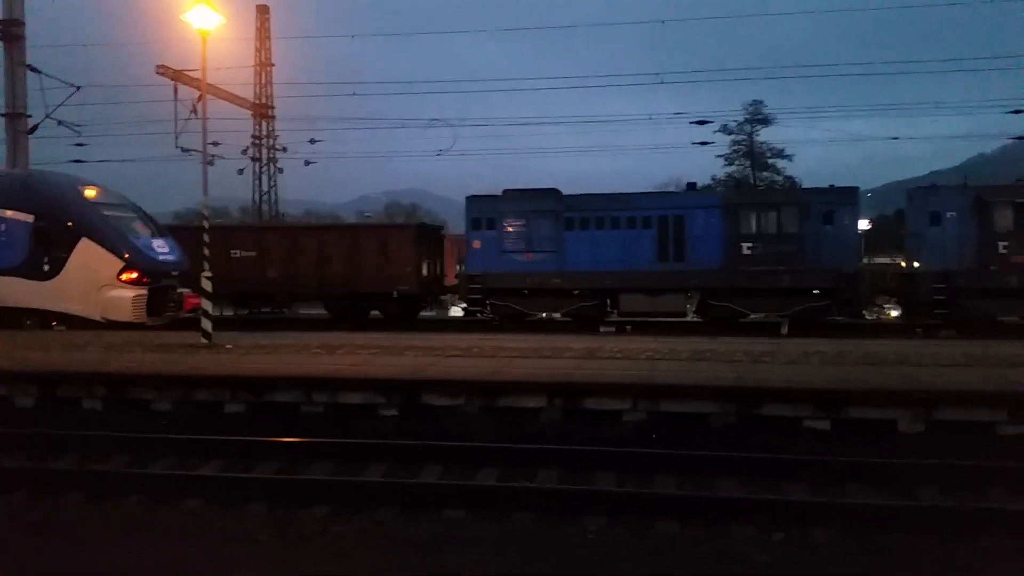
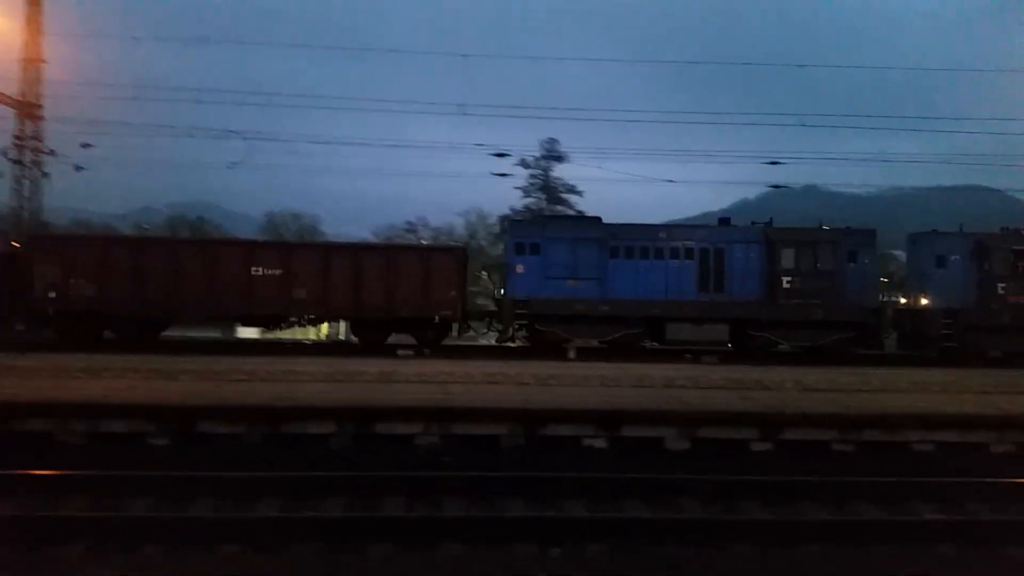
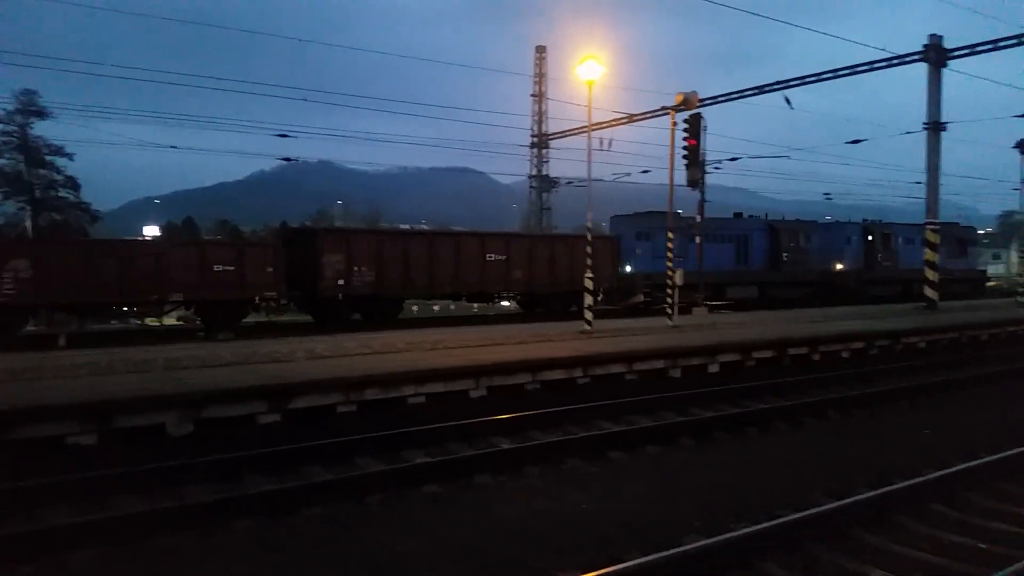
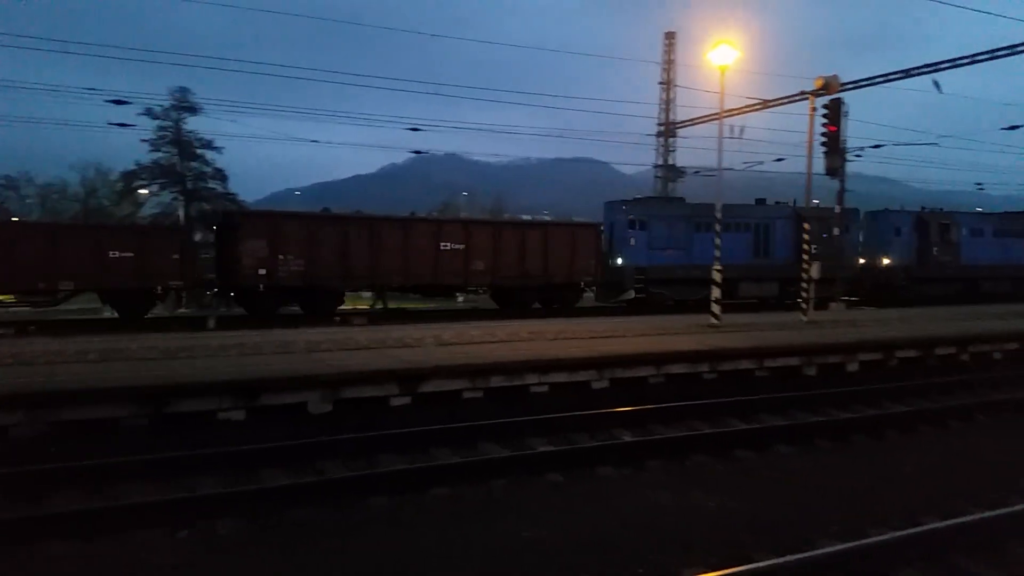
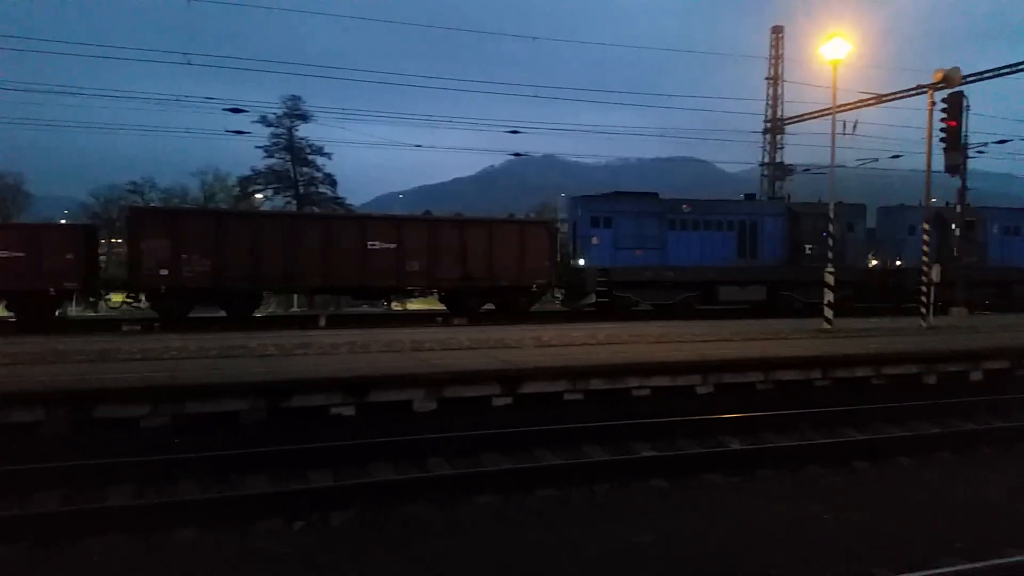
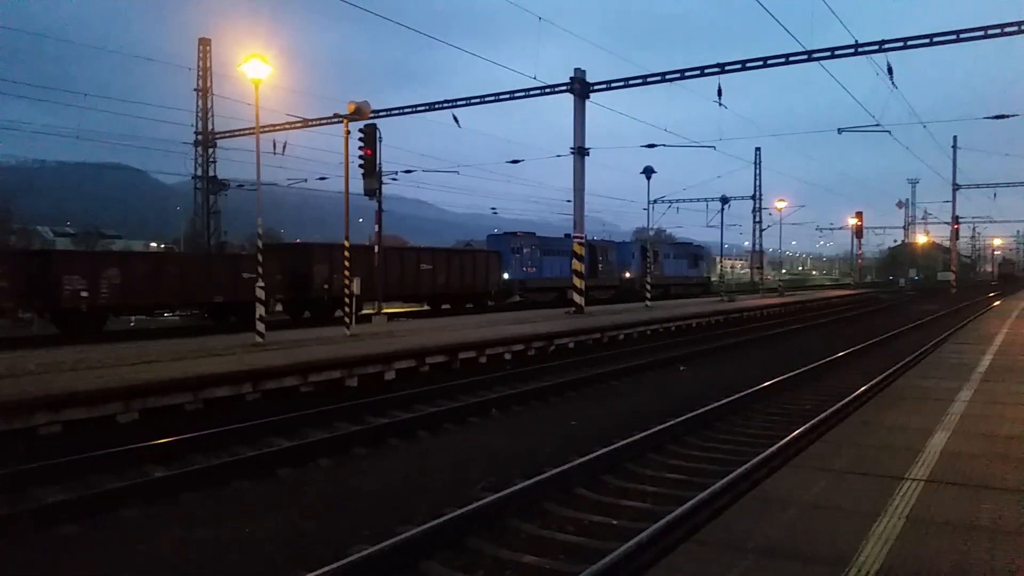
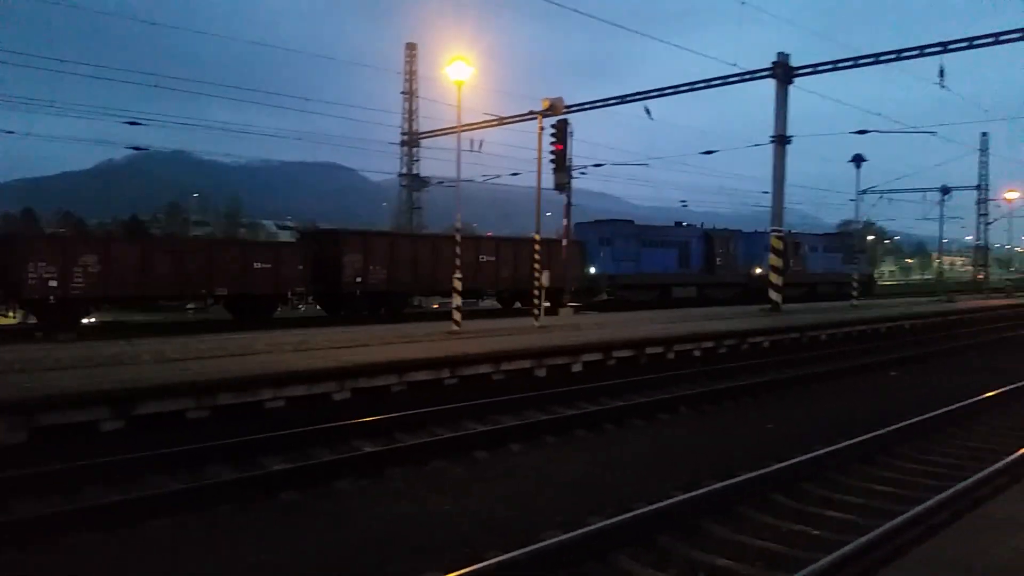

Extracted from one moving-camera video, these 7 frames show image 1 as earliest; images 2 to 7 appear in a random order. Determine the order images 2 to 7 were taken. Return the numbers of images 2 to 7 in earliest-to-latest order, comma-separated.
2, 5, 4, 3, 7, 6
